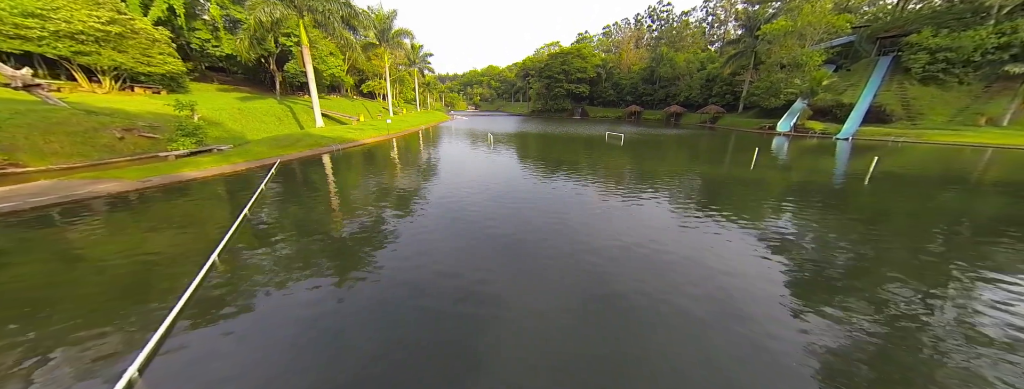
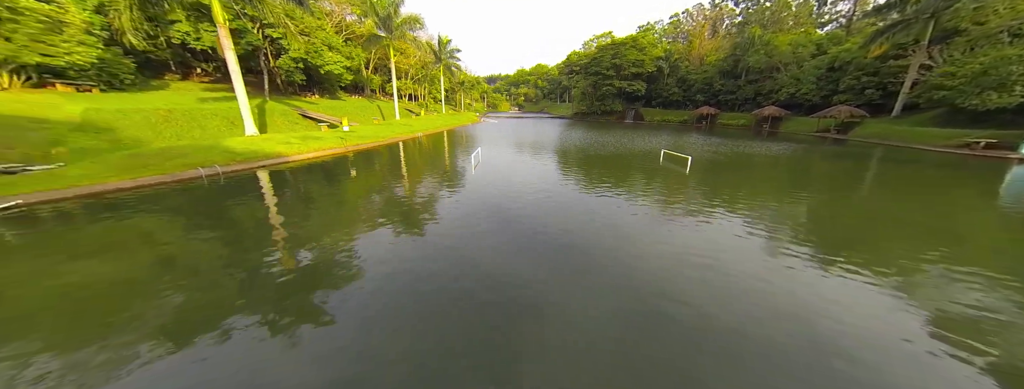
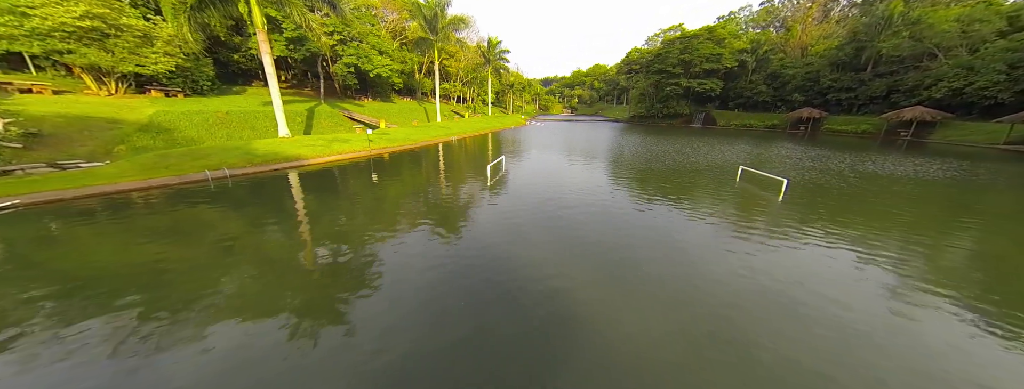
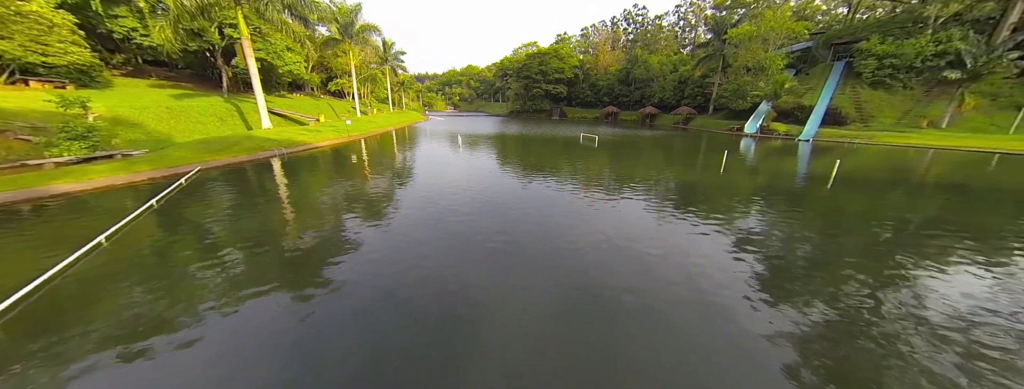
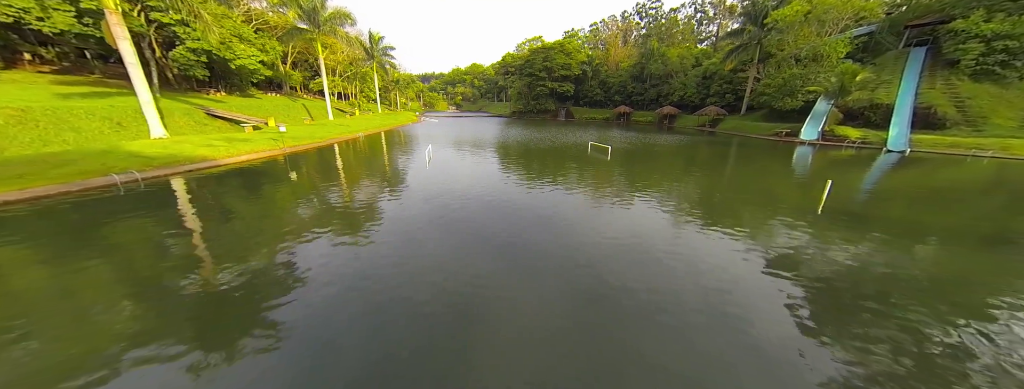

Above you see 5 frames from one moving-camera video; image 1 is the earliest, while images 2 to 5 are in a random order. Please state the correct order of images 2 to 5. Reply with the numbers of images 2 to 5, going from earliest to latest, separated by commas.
4, 5, 2, 3
